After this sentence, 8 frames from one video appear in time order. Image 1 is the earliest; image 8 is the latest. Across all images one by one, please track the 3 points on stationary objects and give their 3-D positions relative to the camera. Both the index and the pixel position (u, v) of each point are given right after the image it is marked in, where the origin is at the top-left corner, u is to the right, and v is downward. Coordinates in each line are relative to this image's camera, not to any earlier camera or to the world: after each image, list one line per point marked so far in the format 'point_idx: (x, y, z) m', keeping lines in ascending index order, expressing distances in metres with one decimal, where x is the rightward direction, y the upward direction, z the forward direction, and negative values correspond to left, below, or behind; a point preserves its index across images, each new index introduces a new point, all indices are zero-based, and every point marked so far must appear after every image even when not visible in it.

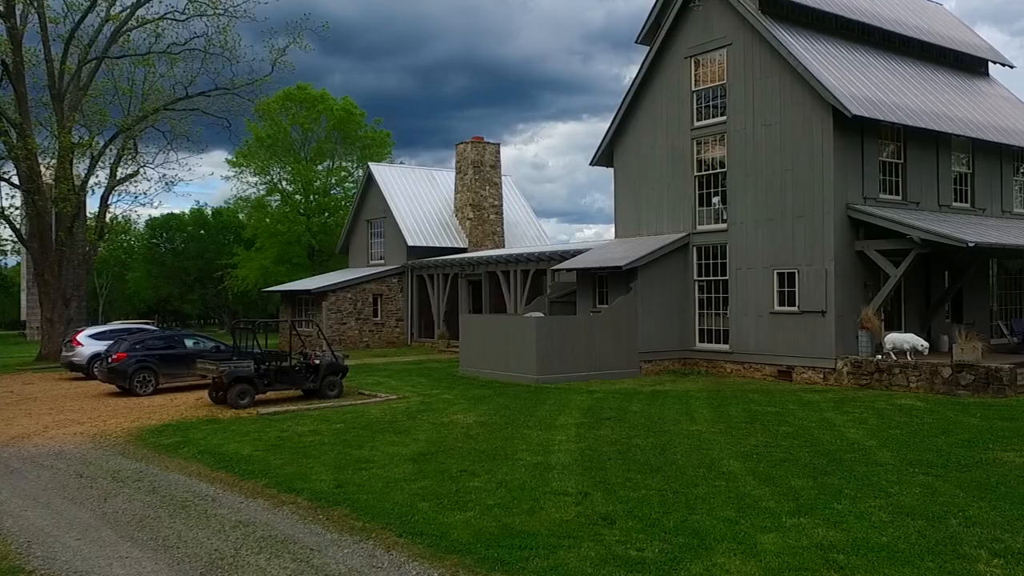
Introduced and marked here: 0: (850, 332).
0: (+6.1, -0.8, +14.8) m
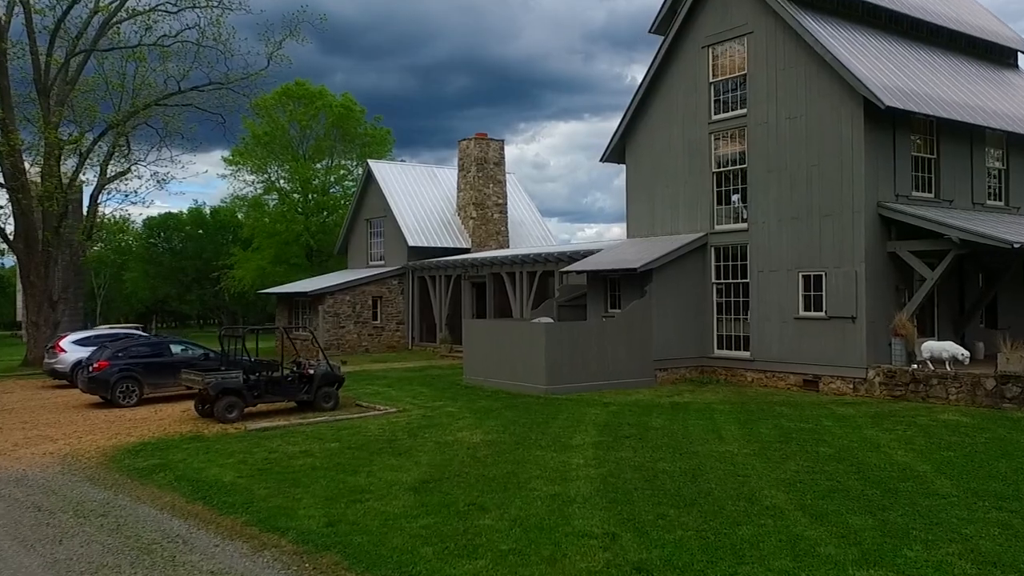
0: (+6.3, -0.9, +13.9) m
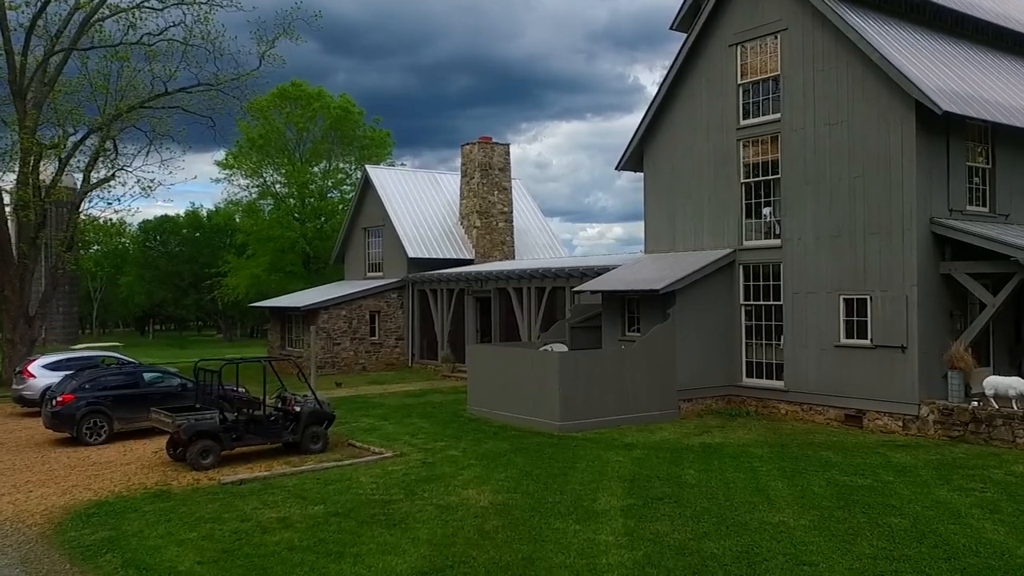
0: (+6.4, -1.3, +12.4) m
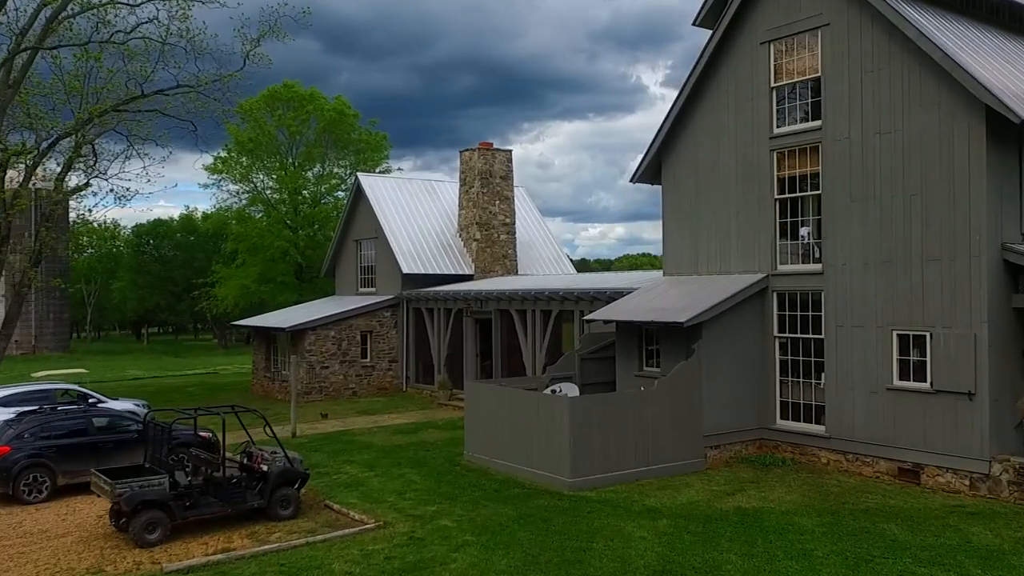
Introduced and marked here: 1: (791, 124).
0: (+6.5, -1.7, +10.7) m
1: (+4.4, +2.6, +12.9) m
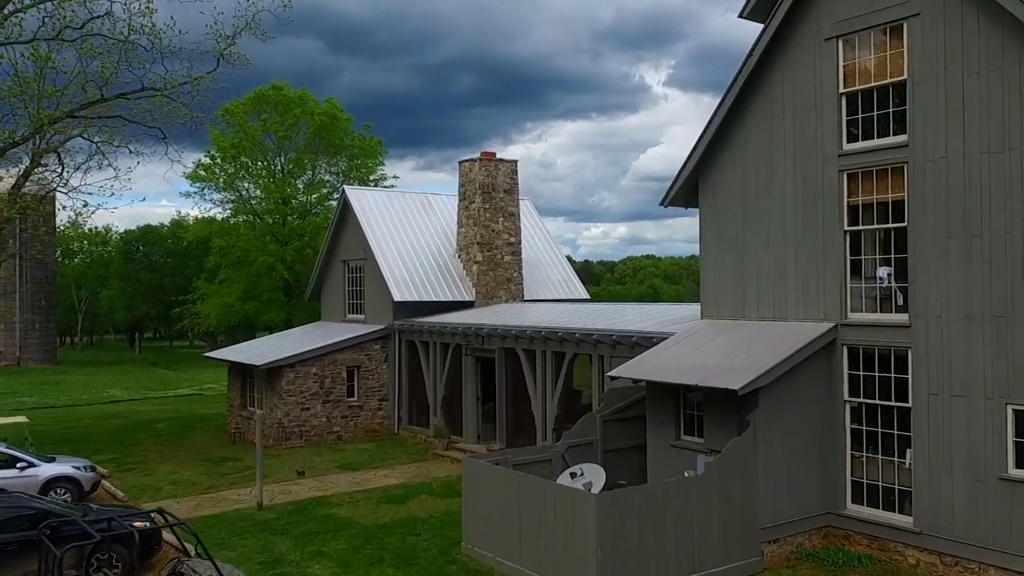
0: (+6.6, -2.4, +8.2) m
1: (+4.5, +1.9, +10.4) m
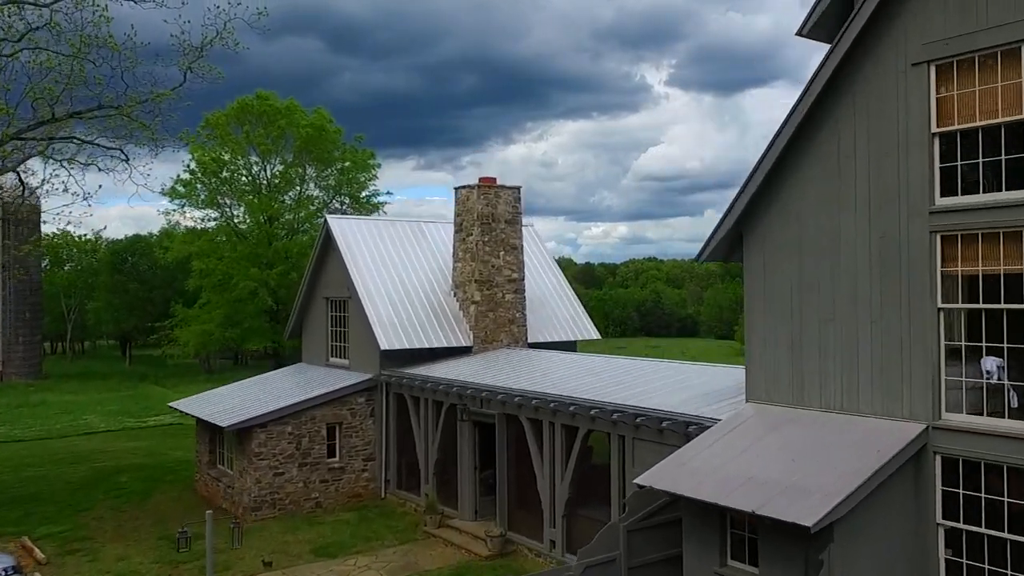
0: (+6.6, -3.4, +5.9) m
1: (+4.6, +1.0, +8.2) m
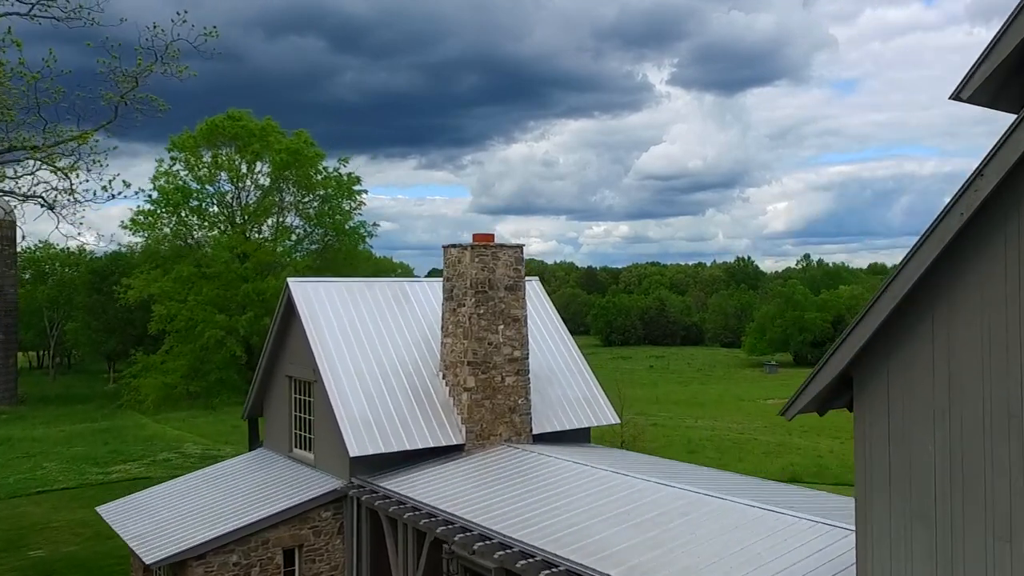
0: (+6.6, -4.9, +2.6) m
1: (+4.6, -0.5, +4.9) m
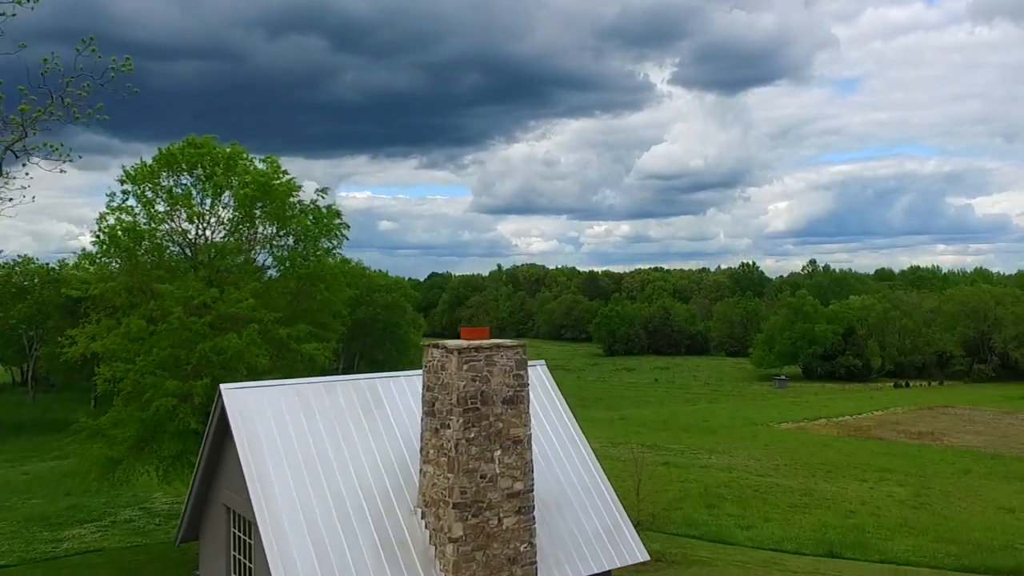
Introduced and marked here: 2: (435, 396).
0: (+6.6, -6.5, -0.9) m
1: (+4.6, -2.1, +1.4) m
2: (-1.0, -1.5, +11.1) m
